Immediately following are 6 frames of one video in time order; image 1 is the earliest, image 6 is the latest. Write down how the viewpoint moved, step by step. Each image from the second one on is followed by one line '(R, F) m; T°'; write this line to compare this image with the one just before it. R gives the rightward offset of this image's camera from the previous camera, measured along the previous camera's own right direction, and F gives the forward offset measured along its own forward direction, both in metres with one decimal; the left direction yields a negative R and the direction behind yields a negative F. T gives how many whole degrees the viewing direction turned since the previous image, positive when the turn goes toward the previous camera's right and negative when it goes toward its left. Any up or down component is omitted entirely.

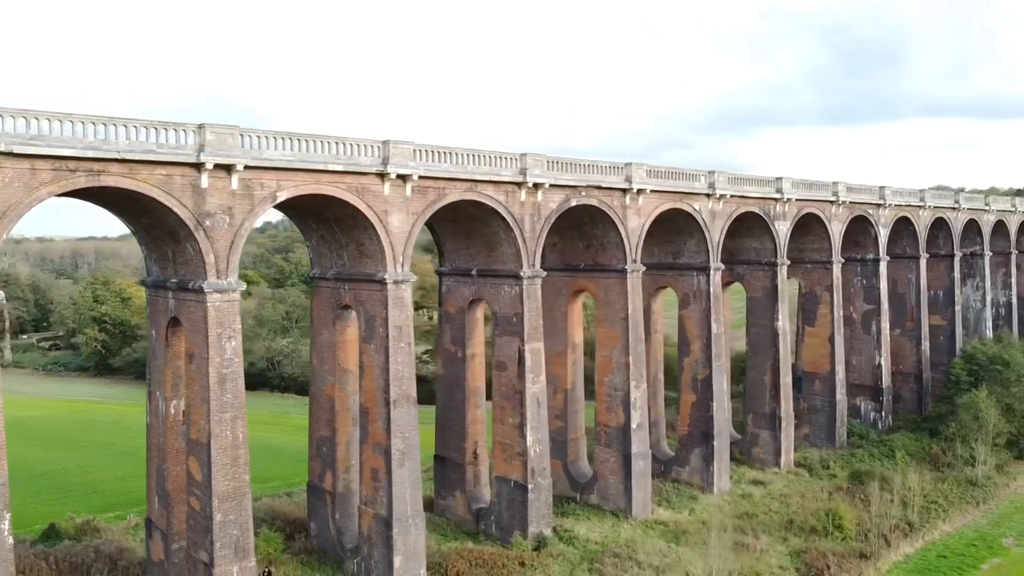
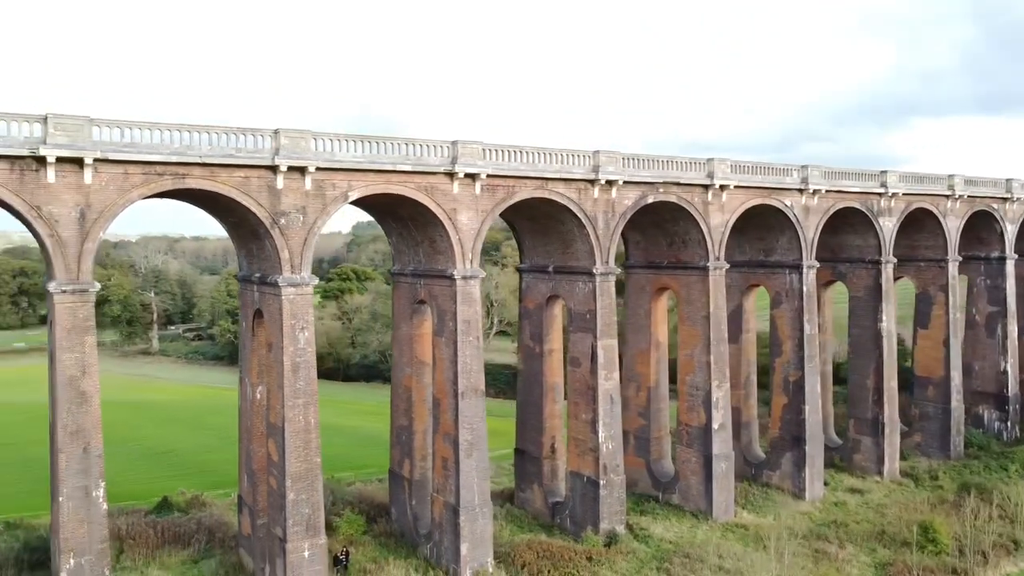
(+1.3, -0.2) m; -9°
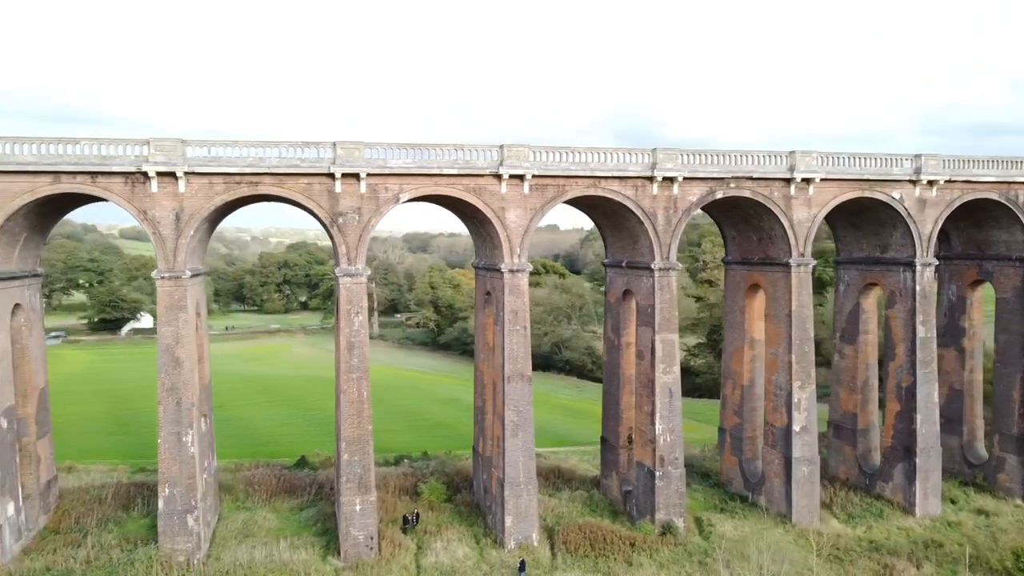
(+4.6, -0.5) m; -18°
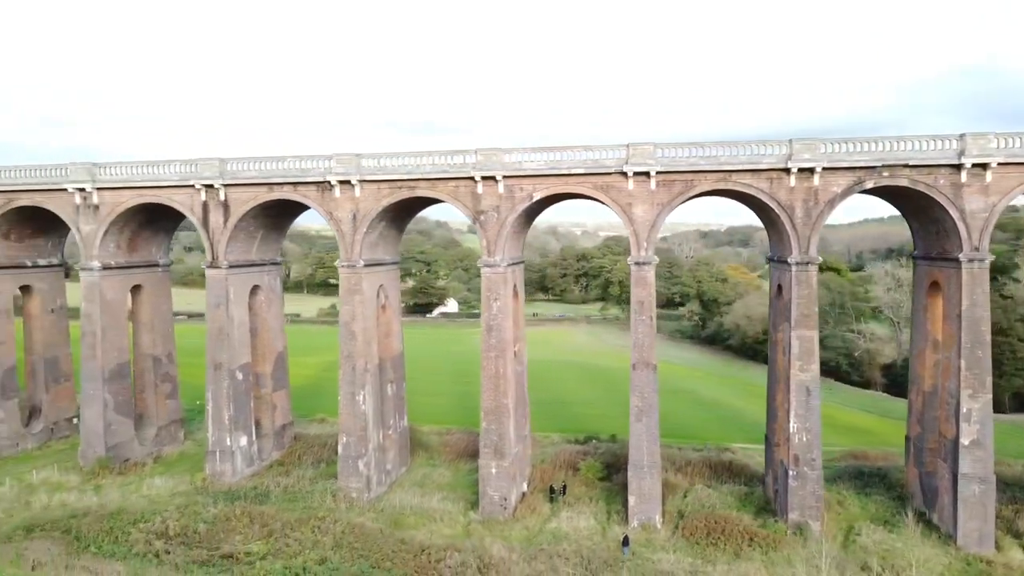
(+4.9, -0.5) m; -23°
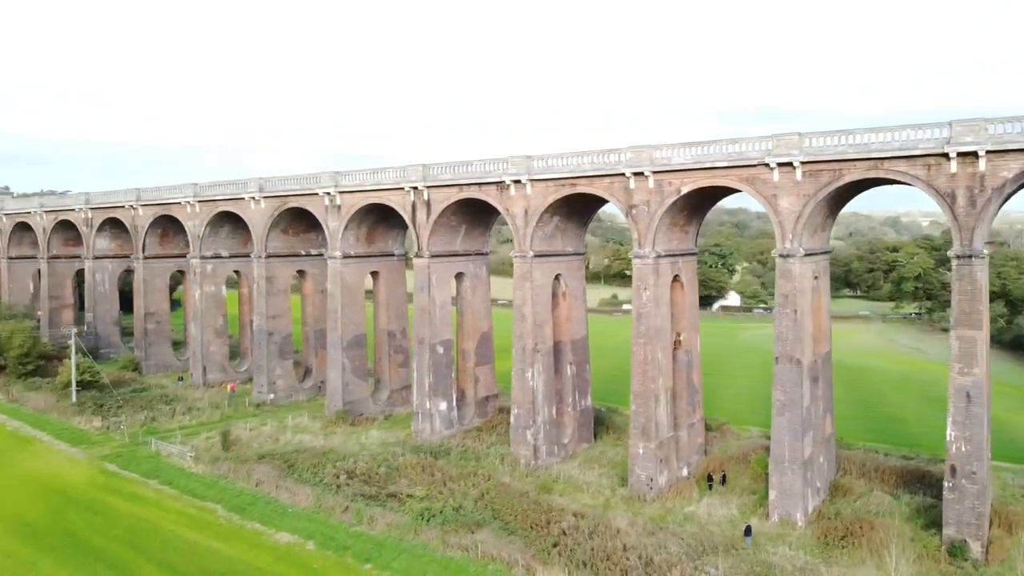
(+4.6, -0.7) m; -23°
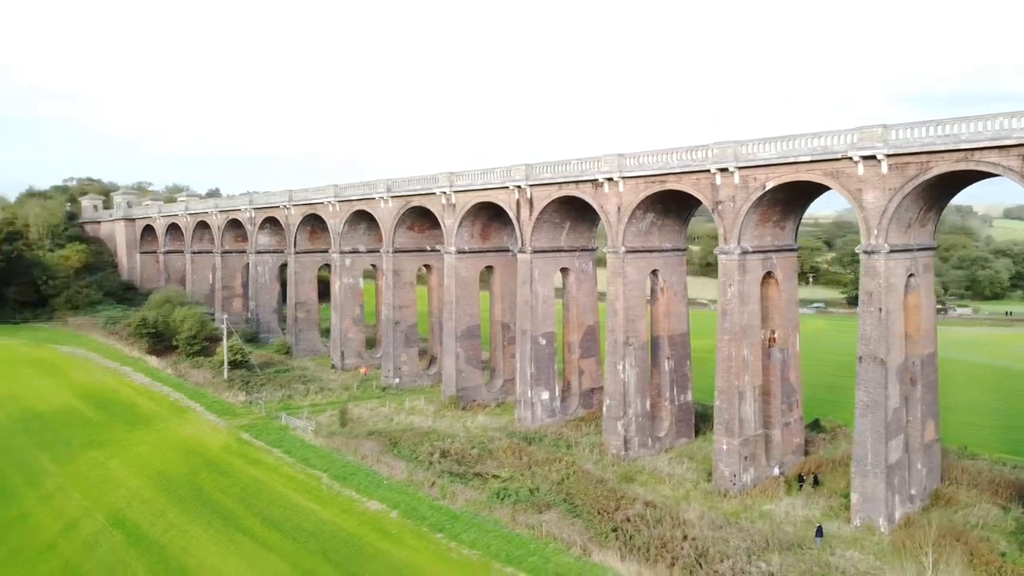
(+2.4, -0.7) m; -12°
